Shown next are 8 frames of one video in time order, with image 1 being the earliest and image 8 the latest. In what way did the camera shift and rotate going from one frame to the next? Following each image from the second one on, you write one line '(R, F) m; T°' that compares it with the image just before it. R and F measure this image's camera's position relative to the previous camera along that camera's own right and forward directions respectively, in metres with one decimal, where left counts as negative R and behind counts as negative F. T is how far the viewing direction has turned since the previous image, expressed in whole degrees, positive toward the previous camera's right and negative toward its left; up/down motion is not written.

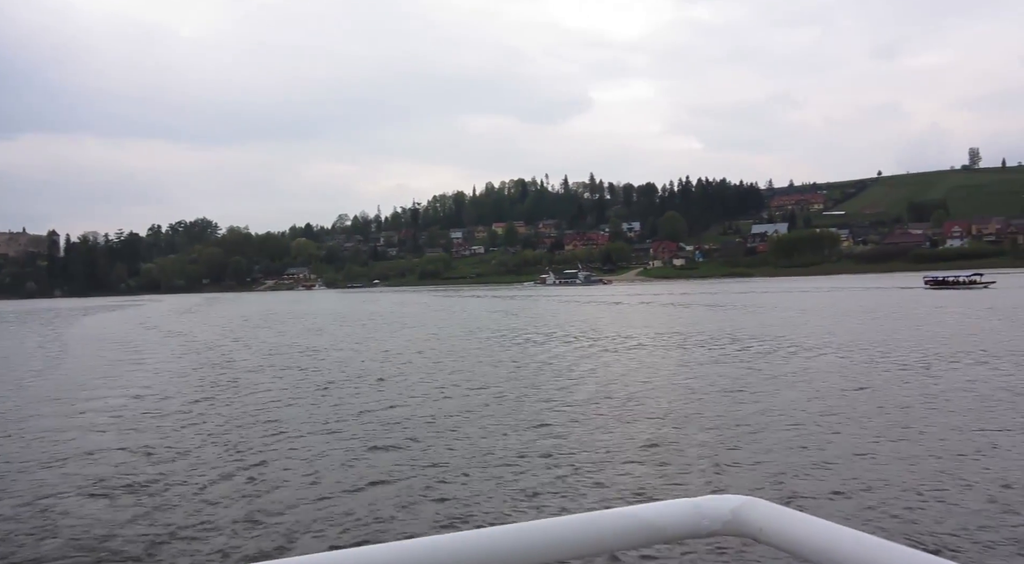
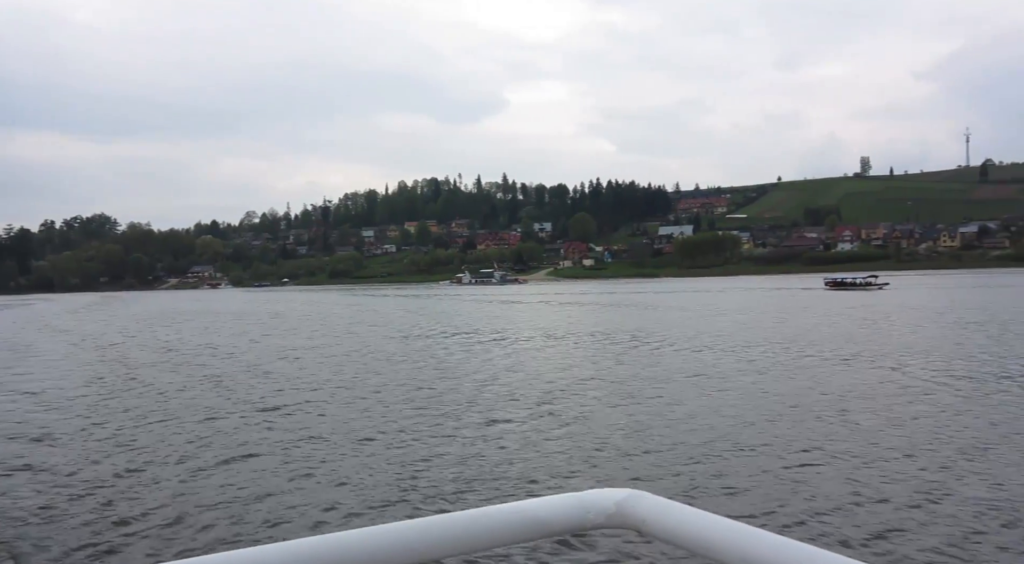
(+0.3, -0.2) m; +6°
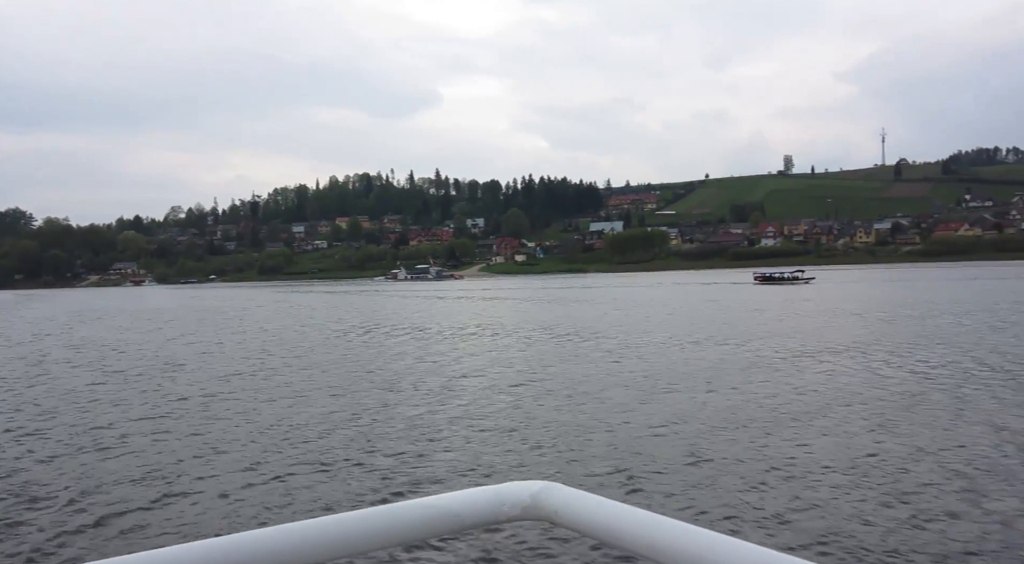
(+0.5, -0.3) m; +5°
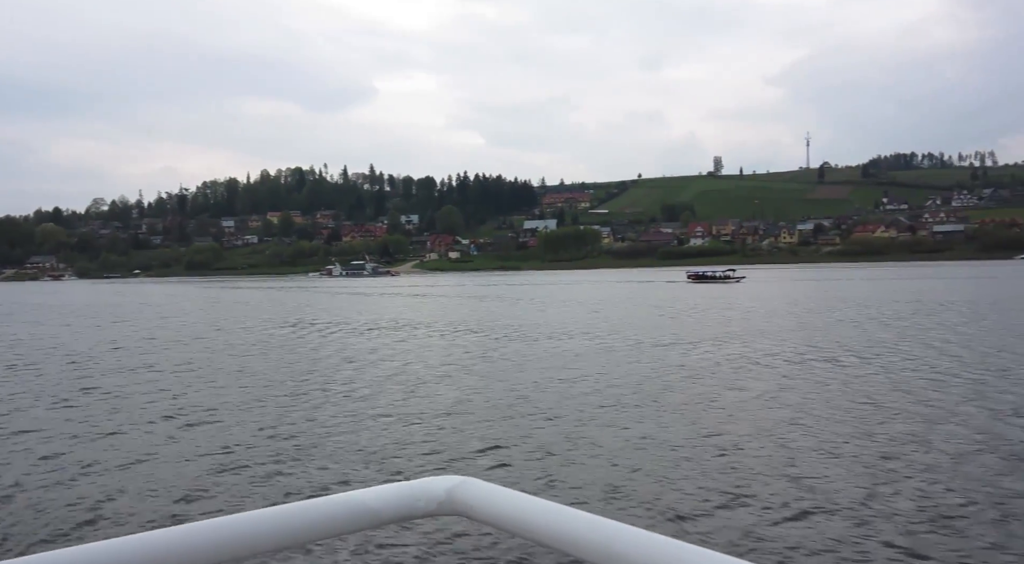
(+0.5, -0.4) m; +5°
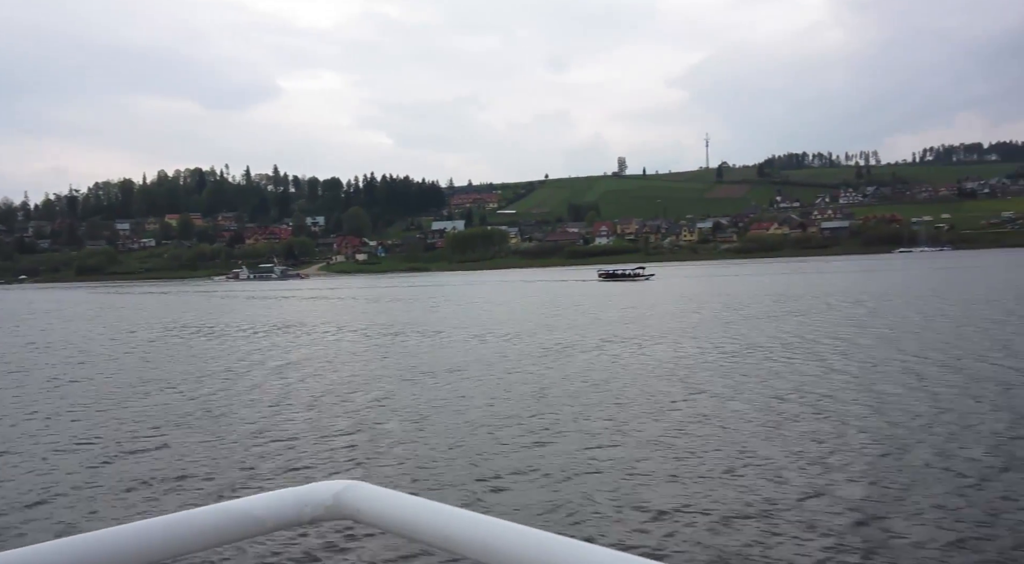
(+0.6, -0.7) m; +6°
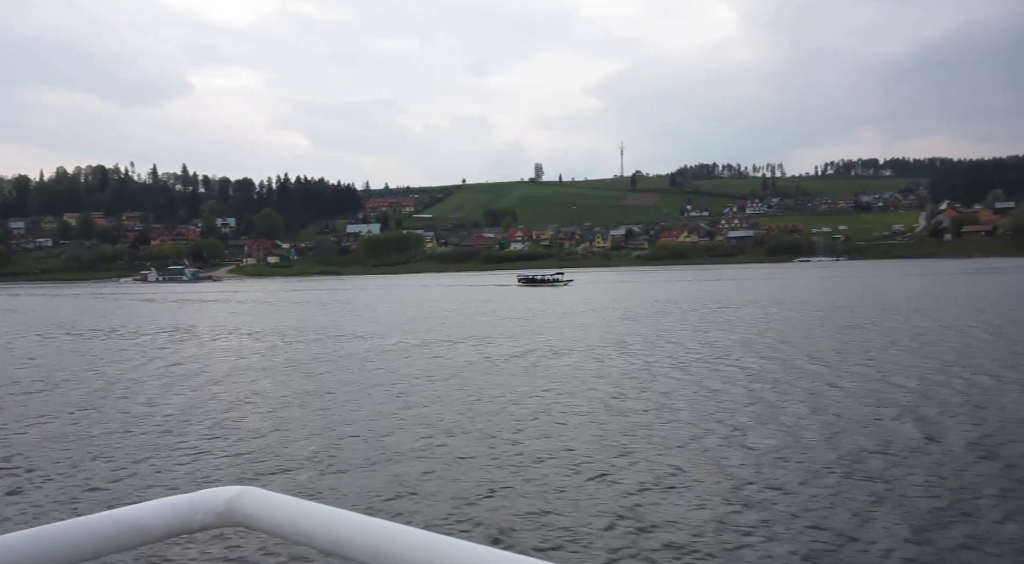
(+0.6, -0.8) m; +6°
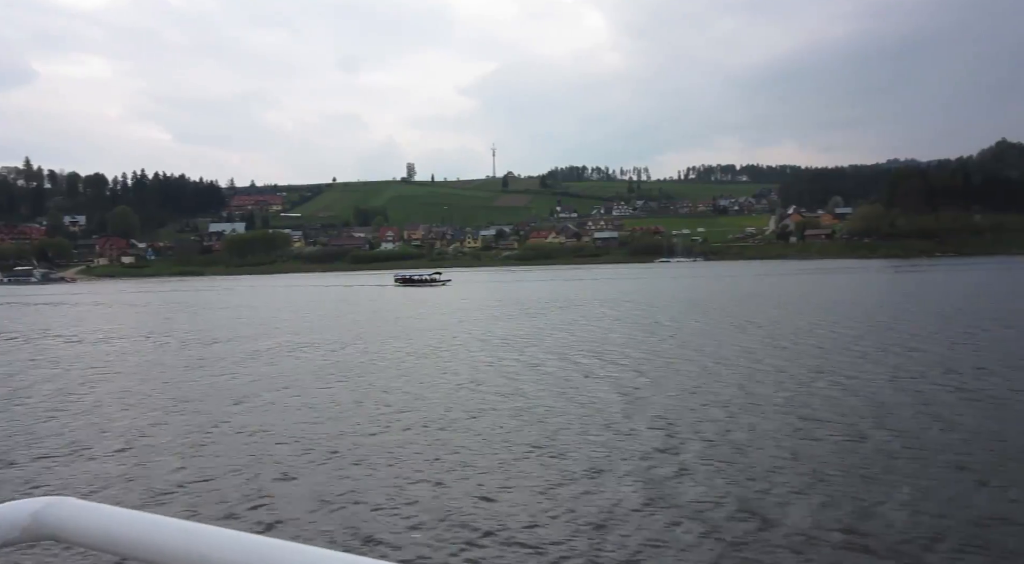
(+1.1, -1.6) m; +9°
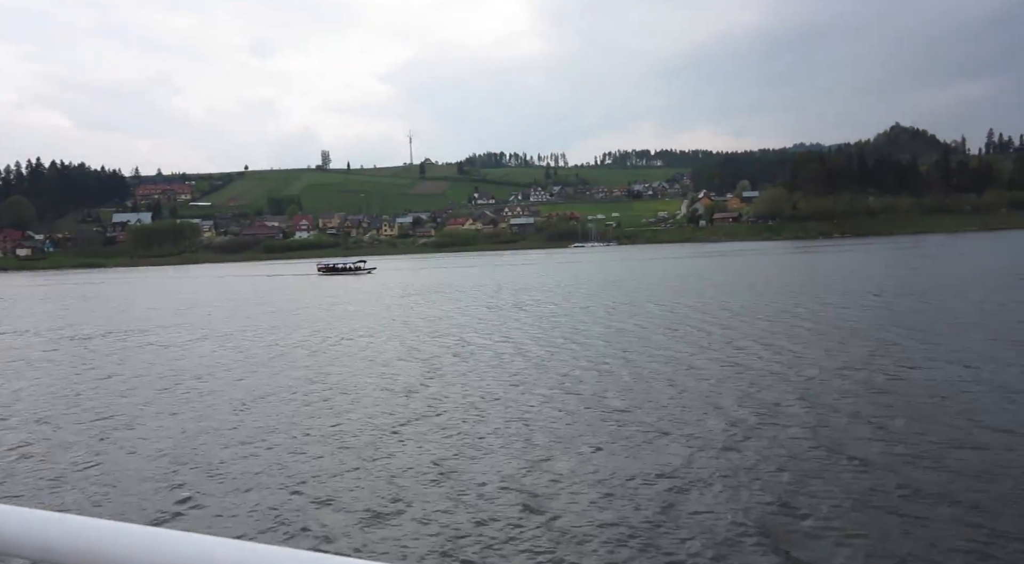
(+0.8, -1.1) m; +6°
